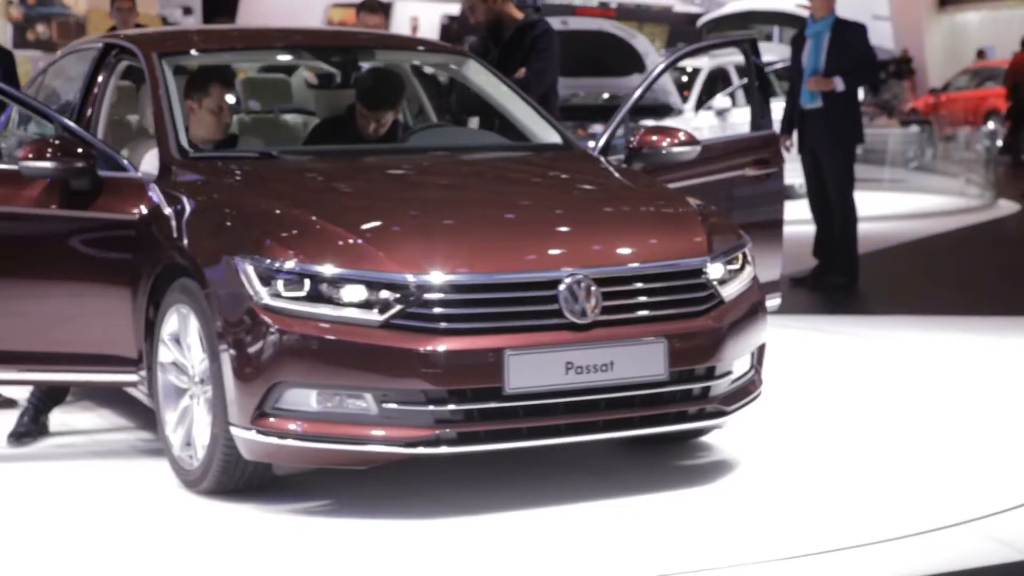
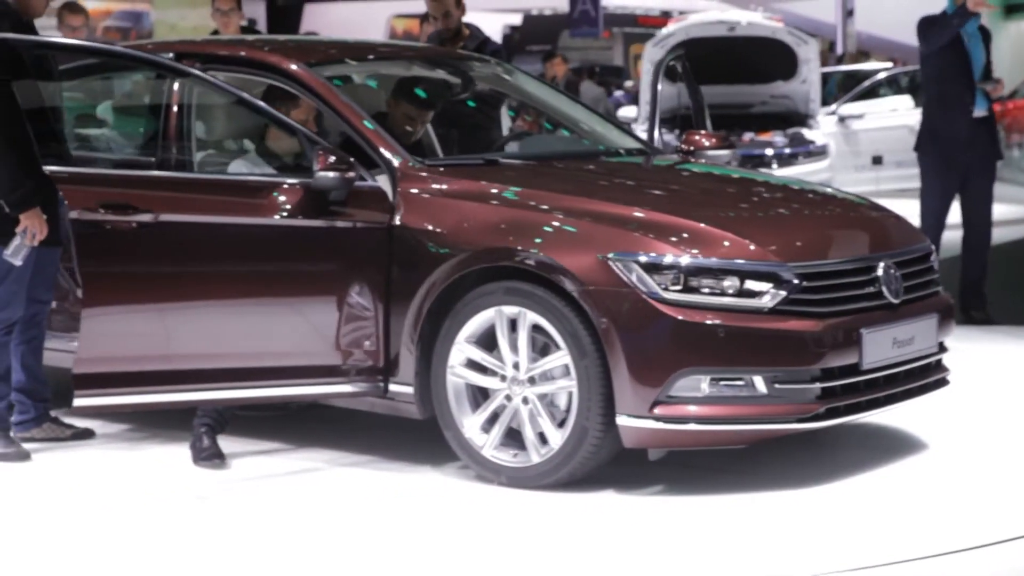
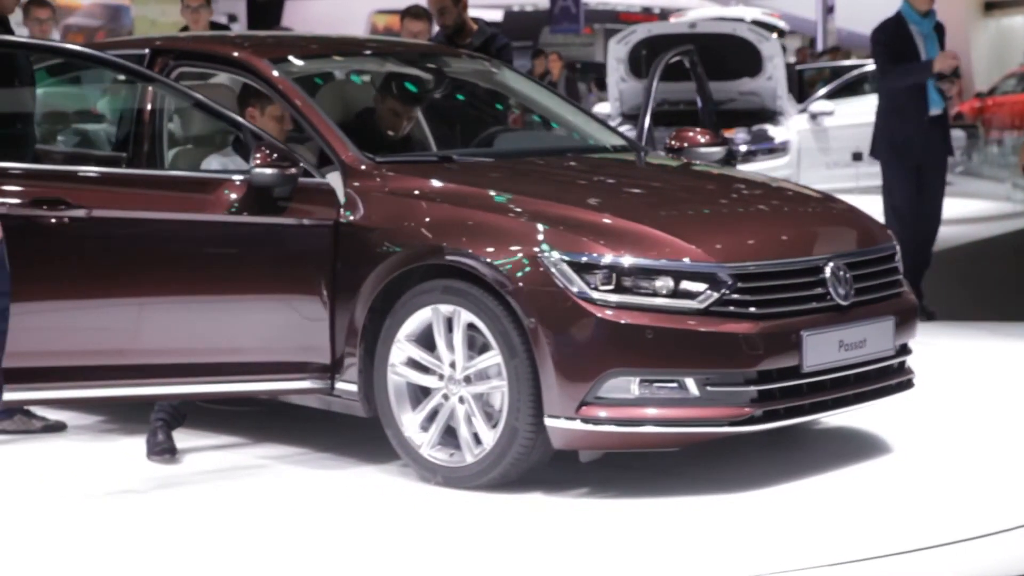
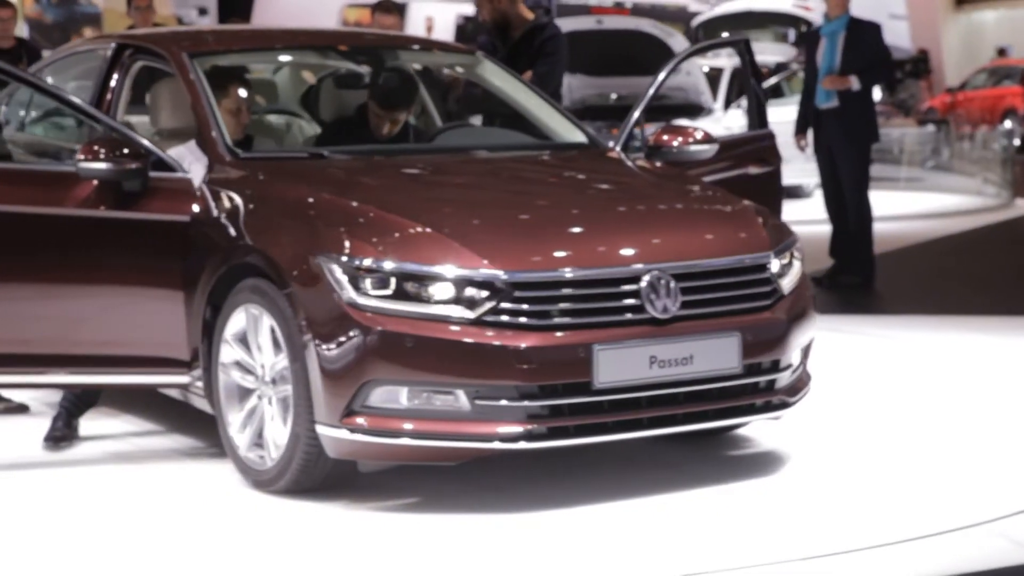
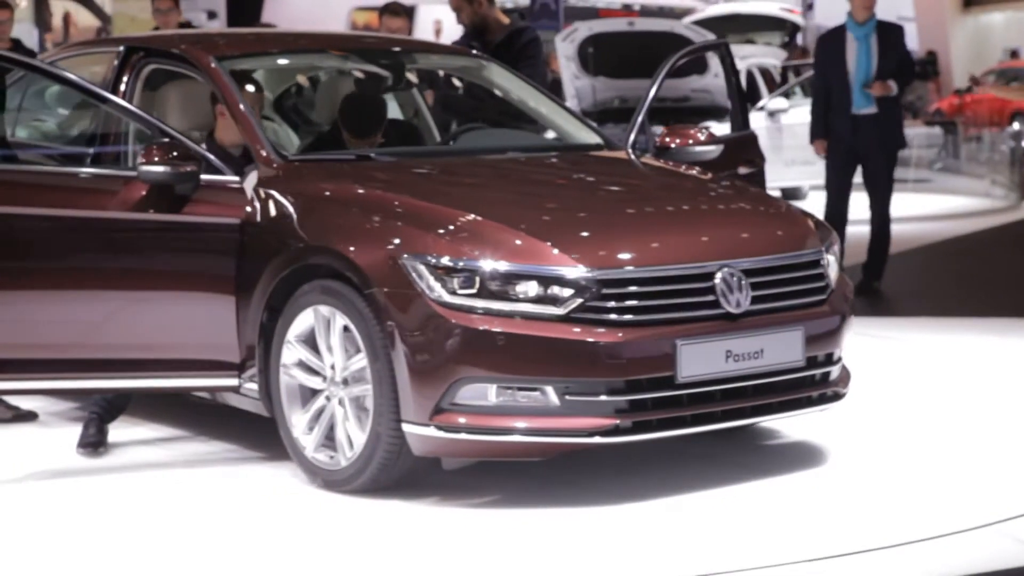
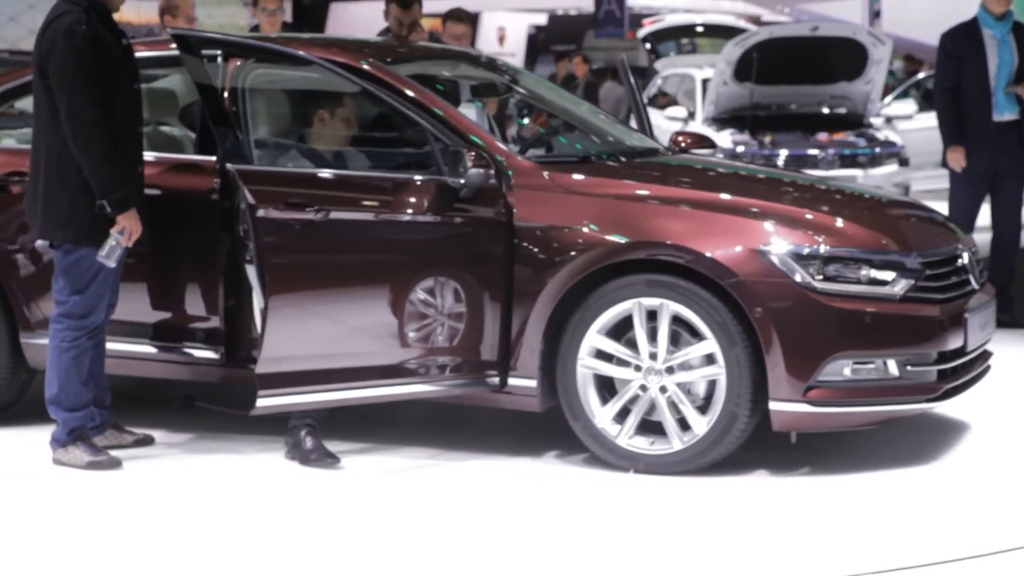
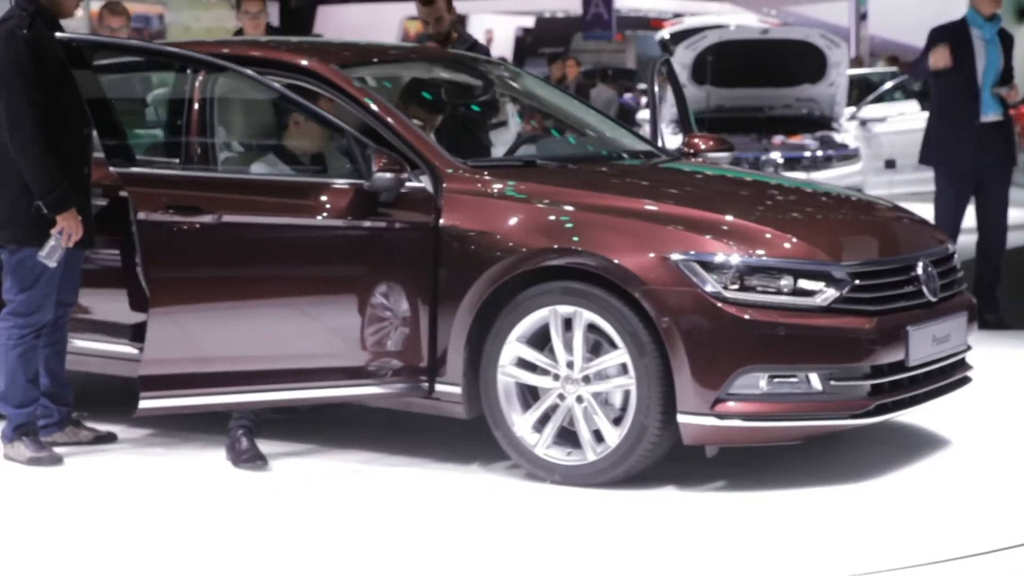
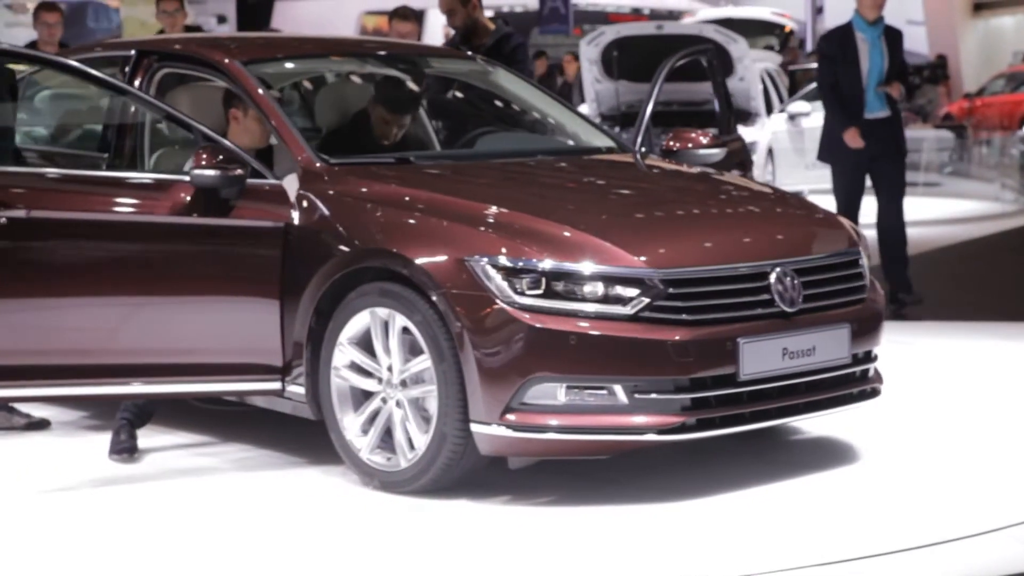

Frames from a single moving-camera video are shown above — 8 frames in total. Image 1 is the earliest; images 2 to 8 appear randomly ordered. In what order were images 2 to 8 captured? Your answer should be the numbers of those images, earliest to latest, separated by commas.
4, 5, 8, 3, 2, 7, 6
